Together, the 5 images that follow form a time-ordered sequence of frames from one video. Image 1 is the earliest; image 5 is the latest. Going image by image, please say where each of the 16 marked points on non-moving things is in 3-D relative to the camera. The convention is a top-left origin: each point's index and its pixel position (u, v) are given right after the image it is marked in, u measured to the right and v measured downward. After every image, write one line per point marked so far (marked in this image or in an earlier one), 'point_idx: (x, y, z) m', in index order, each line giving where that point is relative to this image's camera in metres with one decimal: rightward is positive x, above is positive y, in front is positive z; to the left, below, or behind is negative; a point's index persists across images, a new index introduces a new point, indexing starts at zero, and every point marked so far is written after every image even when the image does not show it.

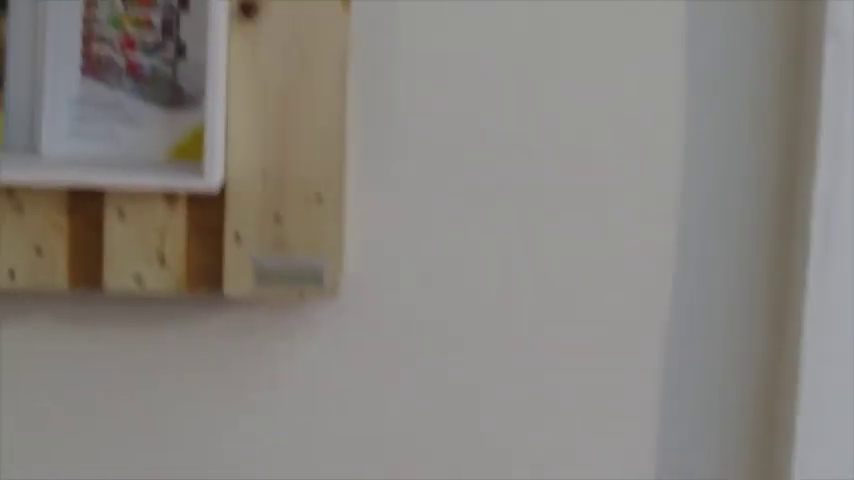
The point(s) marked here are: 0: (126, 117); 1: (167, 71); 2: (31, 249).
0: (-0.4, +0.1, +0.9) m
1: (-0.3, +0.2, +0.9) m
2: (-0.5, 0.0, +0.9) m
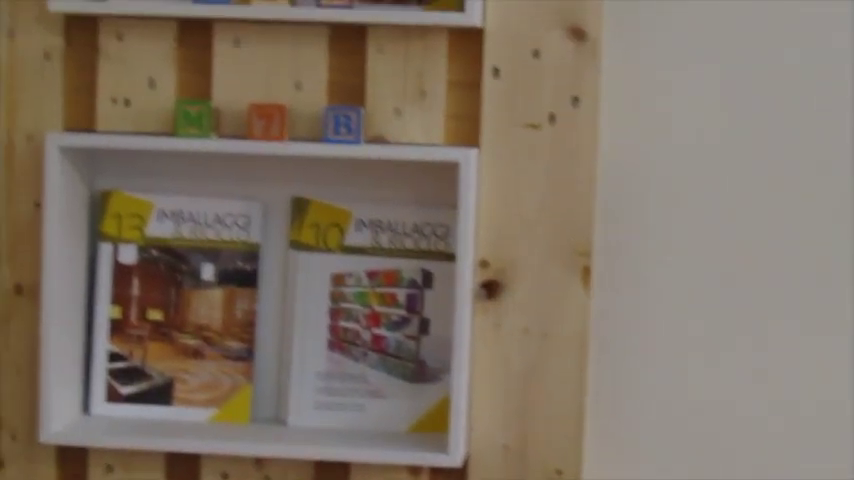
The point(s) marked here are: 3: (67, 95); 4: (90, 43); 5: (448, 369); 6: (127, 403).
0: (-0.1, -0.2, +0.9) m
1: (0.0, -0.1, +0.9) m
2: (-0.2, -0.3, +0.9) m
3: (-0.4, +0.2, +0.9) m
4: (-0.4, +0.2, +0.9) m
5: (0.0, -0.1, +0.9) m
6: (-0.4, -0.2, +0.9) m
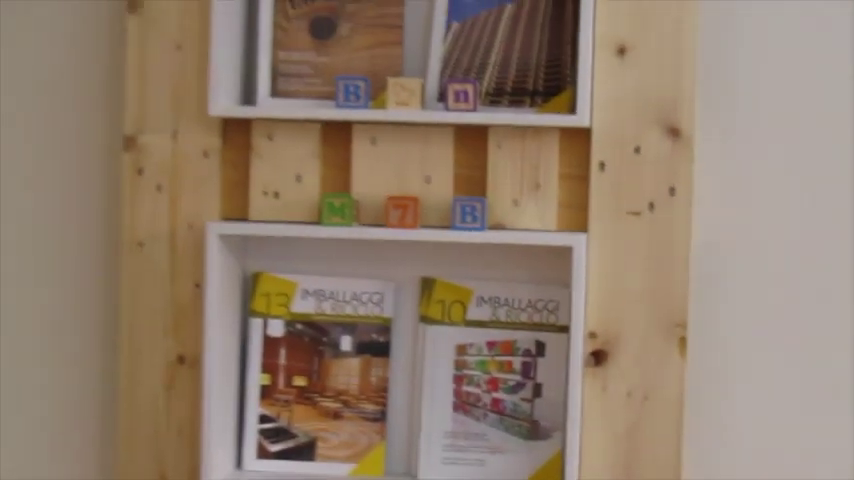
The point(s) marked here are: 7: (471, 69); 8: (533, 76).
0: (+0.1, -0.3, +1.1) m
1: (+0.1, -0.2, +1.1) m
2: (0.0, -0.4, +1.0) m
3: (-0.3, +0.1, +1.0) m
4: (-0.3, +0.1, +1.0) m
5: (+0.2, -0.2, +1.0) m
6: (-0.2, -0.3, +1.1) m
7: (+0.1, +0.2, +1.0) m
8: (+0.1, +0.2, +1.0) m
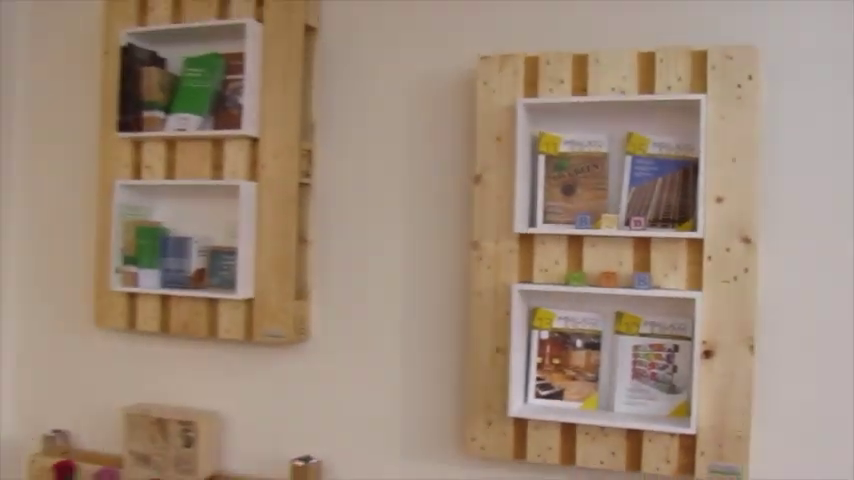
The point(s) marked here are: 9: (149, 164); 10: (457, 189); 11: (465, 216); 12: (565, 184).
0: (+0.6, -0.4, +2.1) m
1: (+0.7, -0.4, +2.1) m
2: (+0.5, -0.6, +2.1) m
3: (+0.3, -0.1, +2.1) m
4: (+0.3, 0.0, +2.1) m
5: (+0.7, -0.4, +2.1) m
6: (+0.3, -0.4, +2.2) m
7: (+0.6, +0.1, +2.1) m
8: (+0.7, +0.1, +2.1) m
9: (-0.9, +0.2, +2.5) m
10: (+0.1, +0.1, +2.2) m
11: (+0.1, +0.1, +2.2) m
12: (+0.4, +0.2, +2.1) m
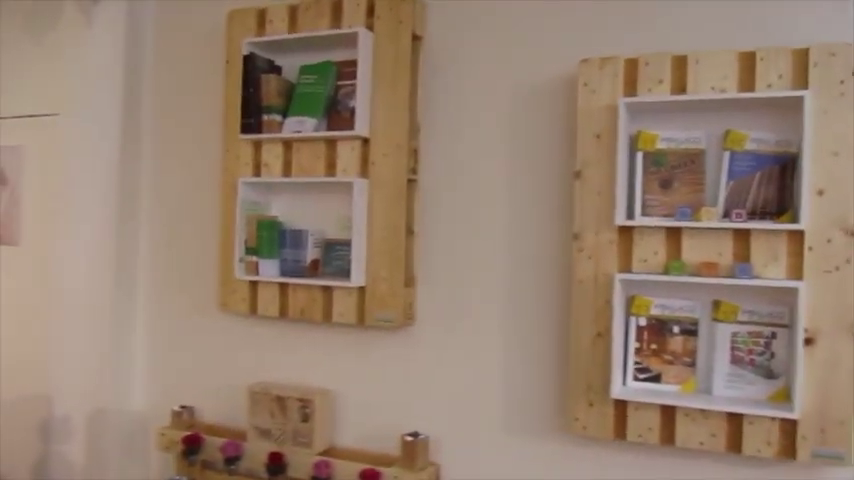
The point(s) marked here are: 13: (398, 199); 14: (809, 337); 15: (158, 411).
0: (+0.9, -0.4, +2.2) m
1: (+1.0, -0.4, +2.2) m
2: (+0.8, -0.6, +2.2) m
3: (+0.6, -0.1, +2.3) m
4: (+0.6, 0.0, +2.3) m
5: (+1.0, -0.4, +2.1) m
6: (+0.6, -0.4, +2.3) m
7: (+0.9, +0.1, +2.2) m
8: (+1.0, +0.1, +2.2) m
9: (-0.6, +0.3, +2.7) m
10: (+0.4, +0.2, +2.4) m
11: (+0.4, +0.1, +2.3) m
12: (+0.7, +0.2, +2.2) m
13: (-0.1, +0.1, +2.5) m
14: (+1.1, -0.3, +2.2) m
15: (-1.0, -0.7, +3.0) m
